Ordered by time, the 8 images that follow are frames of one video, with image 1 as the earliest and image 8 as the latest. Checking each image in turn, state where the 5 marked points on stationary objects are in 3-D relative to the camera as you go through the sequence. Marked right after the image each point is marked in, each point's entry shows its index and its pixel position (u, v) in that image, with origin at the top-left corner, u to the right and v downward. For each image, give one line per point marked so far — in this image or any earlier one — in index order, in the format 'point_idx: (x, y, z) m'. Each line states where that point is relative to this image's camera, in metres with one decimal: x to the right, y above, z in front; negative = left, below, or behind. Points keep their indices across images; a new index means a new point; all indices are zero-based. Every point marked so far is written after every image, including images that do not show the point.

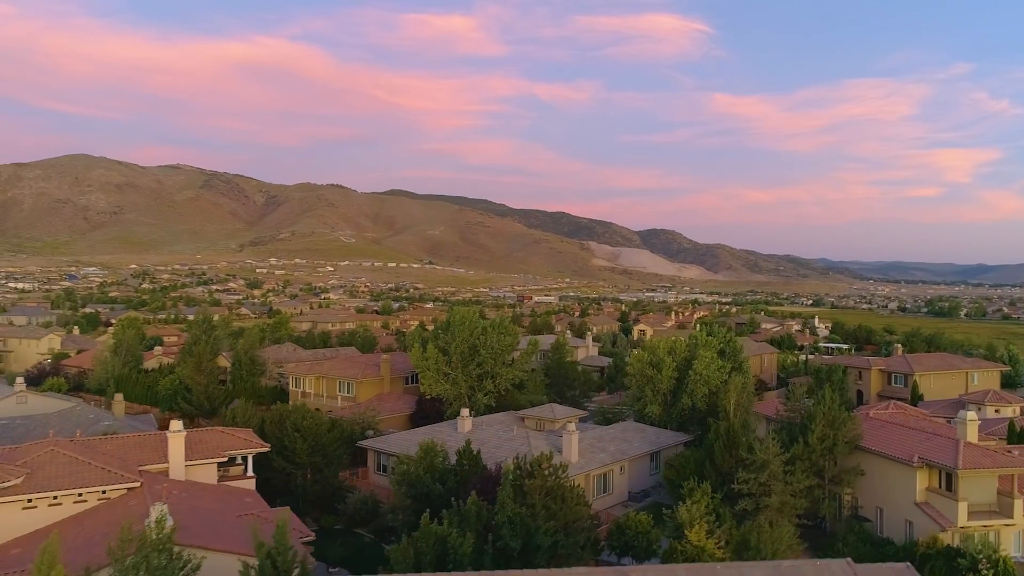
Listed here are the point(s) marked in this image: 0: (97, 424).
0: (-9.6, -3.1, +16.3) m
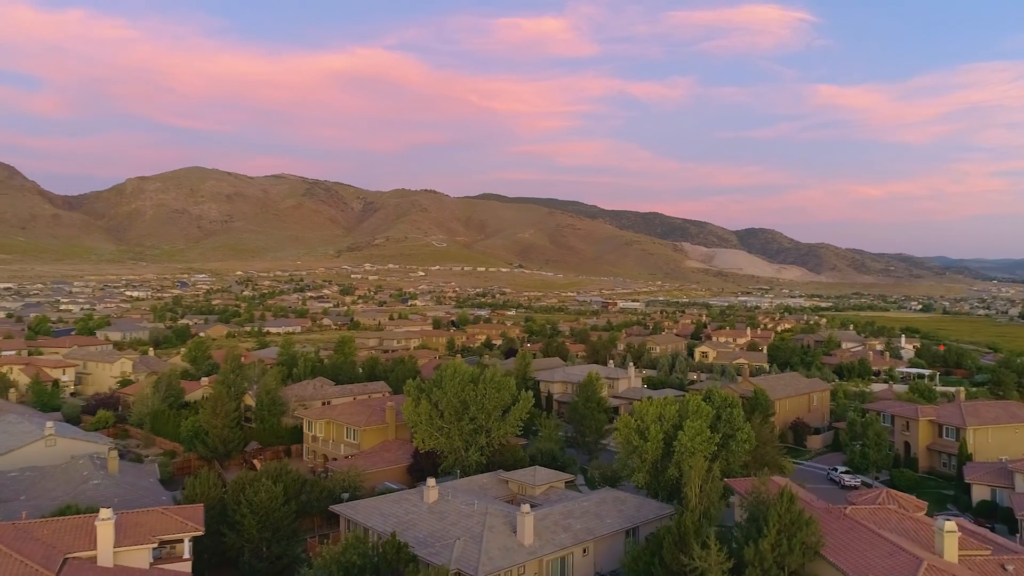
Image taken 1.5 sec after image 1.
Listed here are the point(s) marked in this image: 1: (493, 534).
0: (-10.3, -4.6, +17.1) m
1: (-0.4, -4.9, +14.2) m
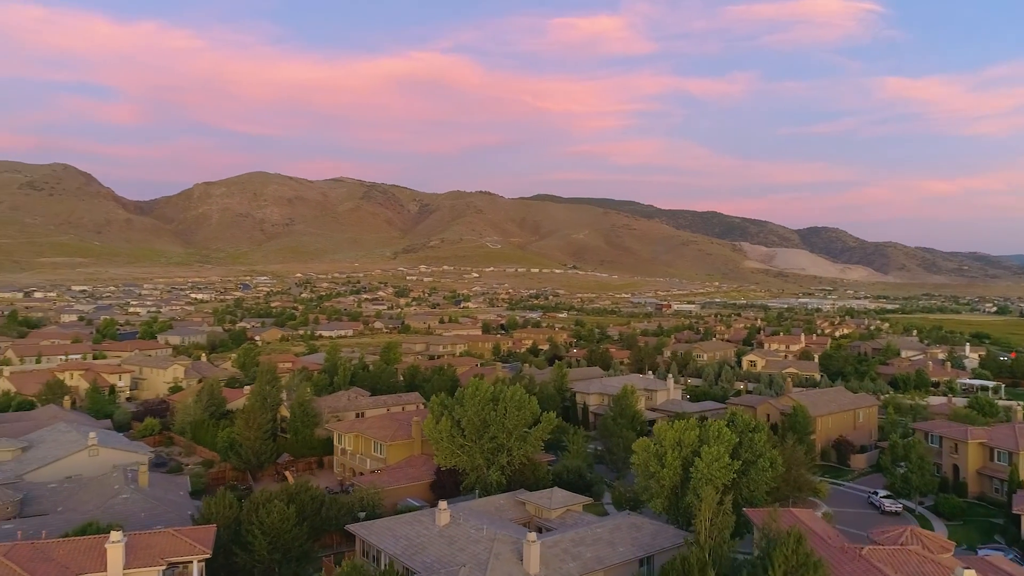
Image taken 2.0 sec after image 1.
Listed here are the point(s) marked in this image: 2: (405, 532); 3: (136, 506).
0: (-9.9, -5.2, +17.8) m
1: (-0.2, -5.4, +14.1) m
2: (-2.4, -5.5, +16.1) m
3: (-9.1, -5.2, +17.2) m
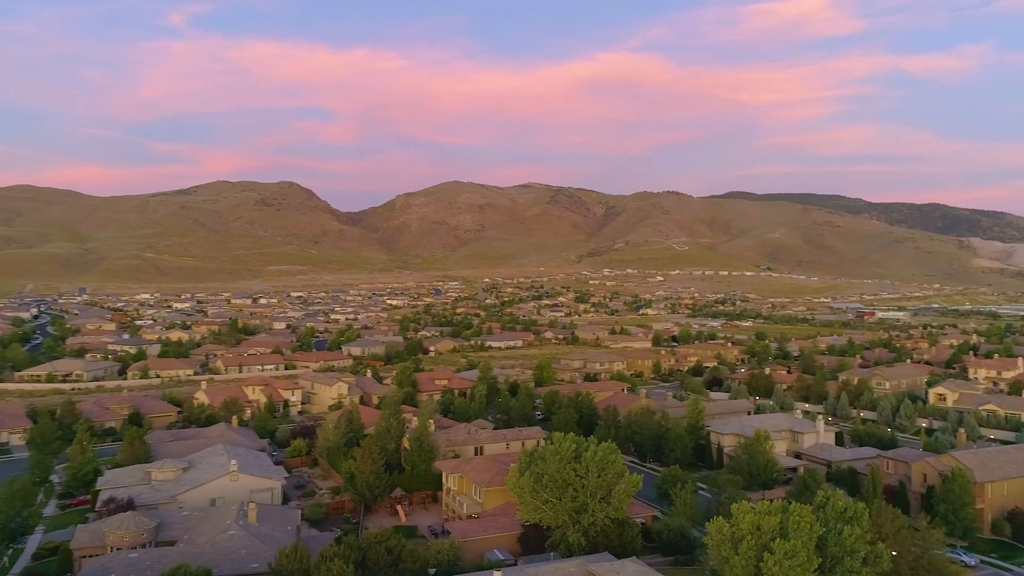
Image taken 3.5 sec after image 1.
0: (-8.0, -6.7, +19.7) m
1: (+0.4, -6.9, +13.6) m
2: (-1.2, -7.0, +16.2) m
3: (-7.3, -6.8, +19.0) m
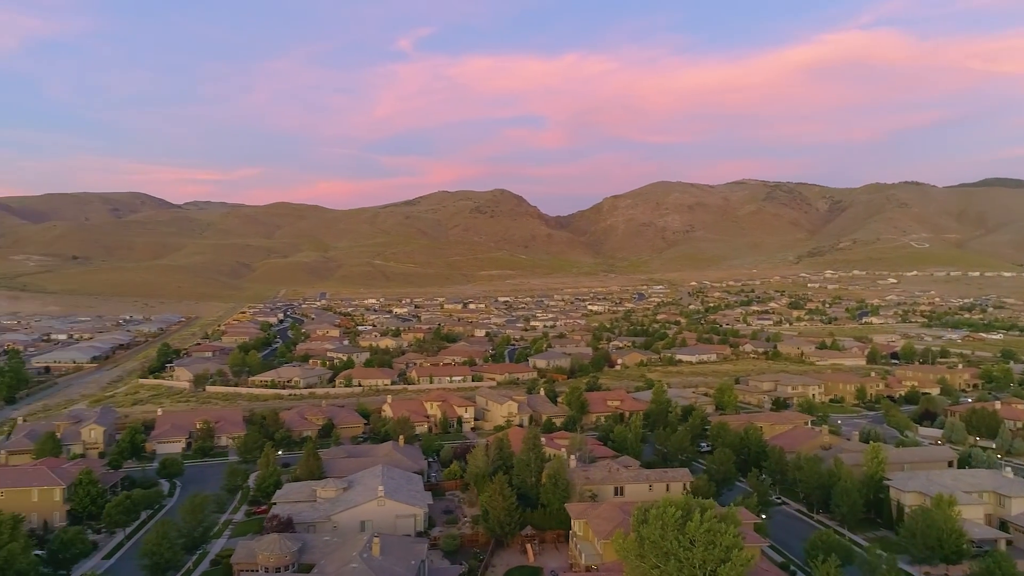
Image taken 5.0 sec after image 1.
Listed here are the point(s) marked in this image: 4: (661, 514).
0: (-4.9, -8.2, +21.3) m
1: (+1.4, -8.3, +13.0) m
2: (+0.6, -8.4, +15.9) m
3: (-4.4, -8.2, +20.4) m
4: (+4.2, -6.1, +19.5) m
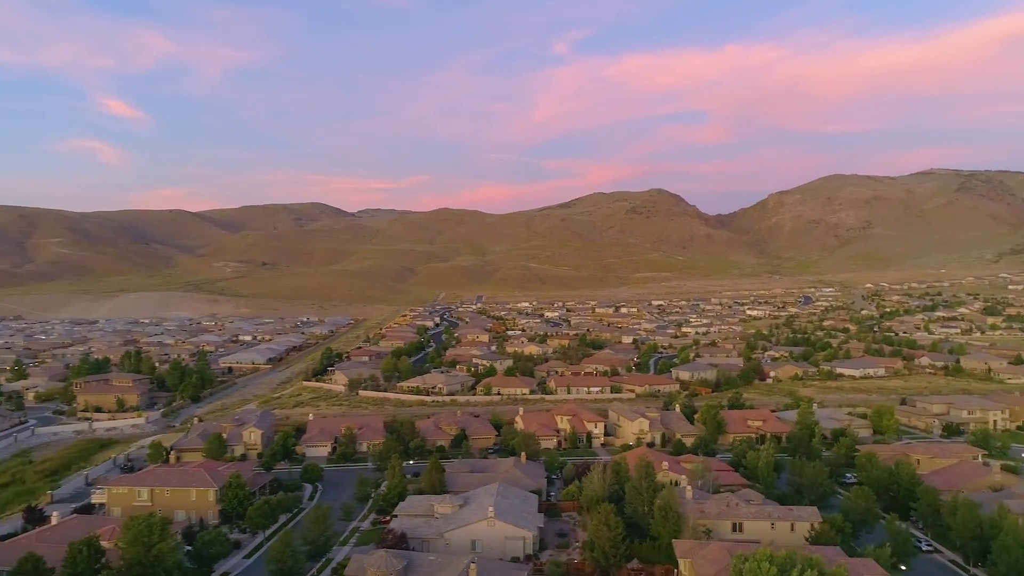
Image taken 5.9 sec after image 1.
0: (-2.1, -9.1, +21.9) m
1: (+2.3, -9.2, +12.5) m
2: (+2.1, -9.4, +15.4) m
3: (-1.8, -9.2, +20.9) m
4: (+6.4, -7.1, +18.1) m
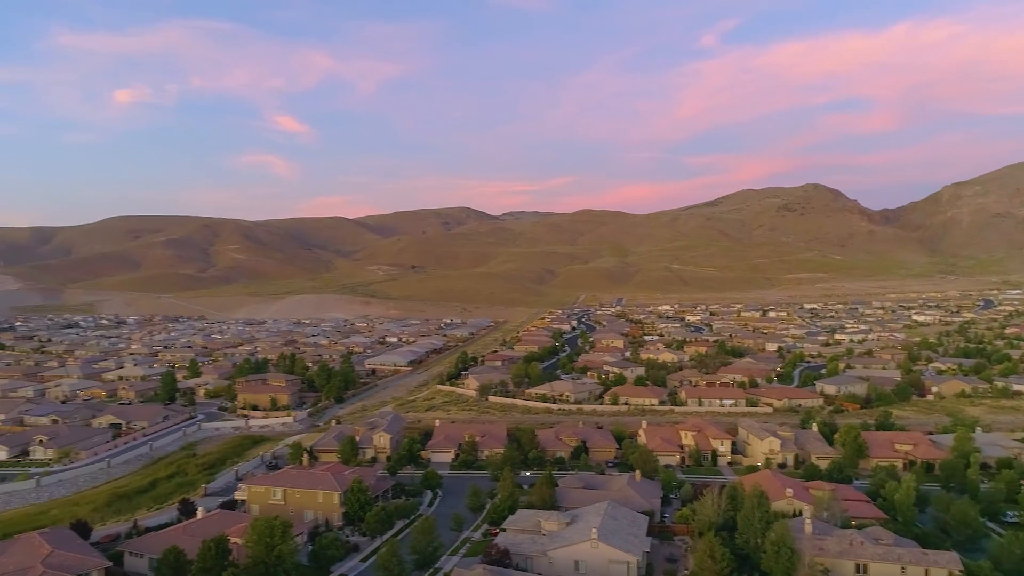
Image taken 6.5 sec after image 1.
0: (+0.7, -9.8, +21.9) m
1: (+3.1, -10.0, +11.8) m
2: (+3.6, -10.1, +14.8) m
3: (+0.8, -9.9, +20.9) m
4: (+8.3, -7.8, +16.5) m
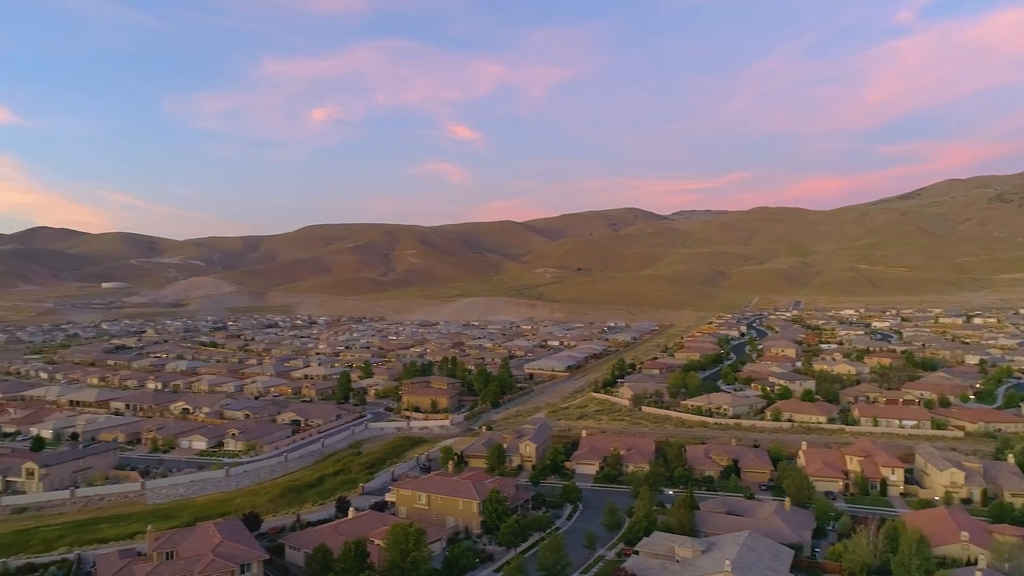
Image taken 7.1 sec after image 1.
0: (+4.2, -10.6, +21.3) m
1: (+4.1, -10.7, +11.0) m
2: (+5.3, -10.8, +13.7) m
3: (+4.0, -10.6, +20.4) m
4: (+10.3, -8.5, +14.3) m
